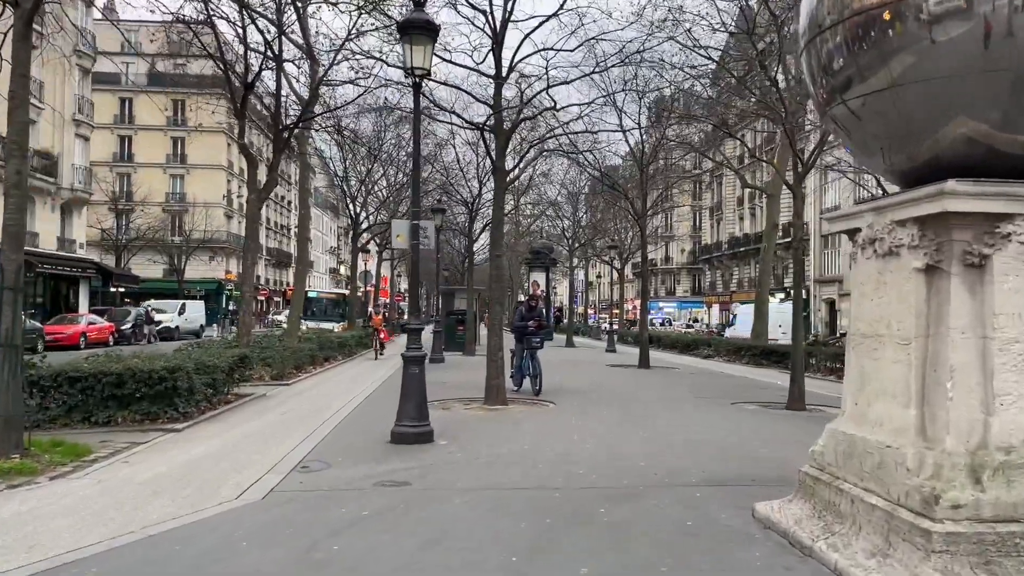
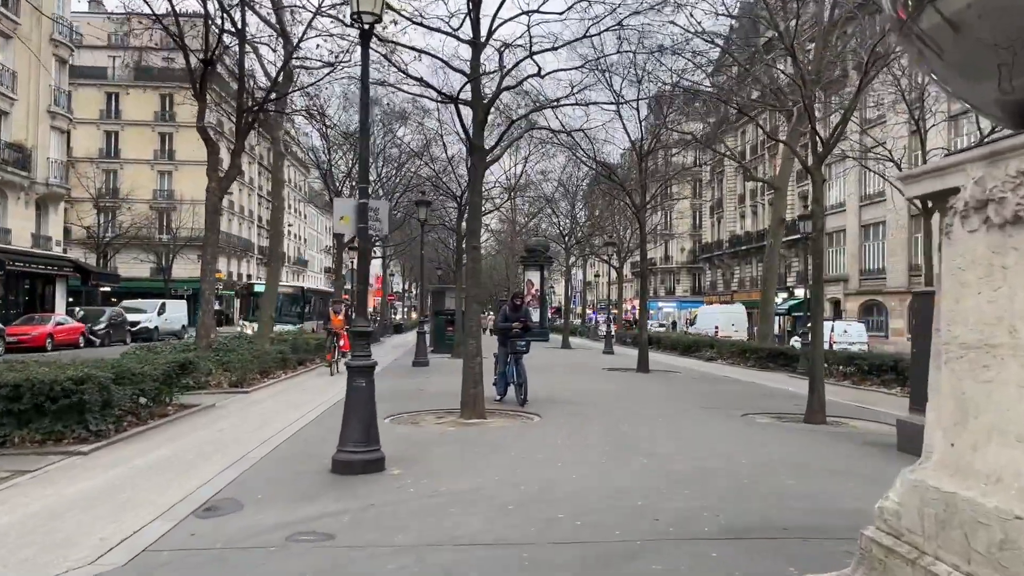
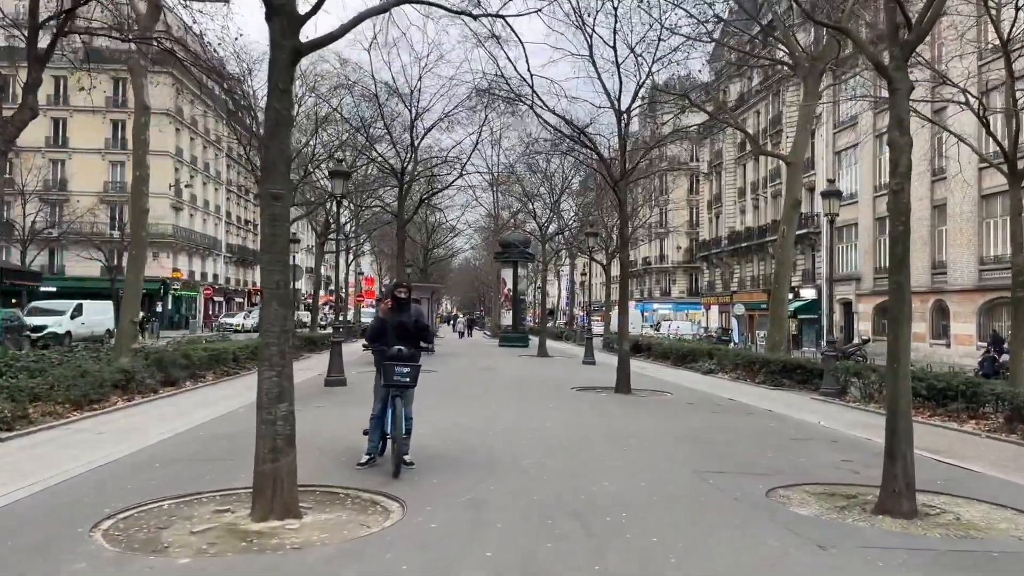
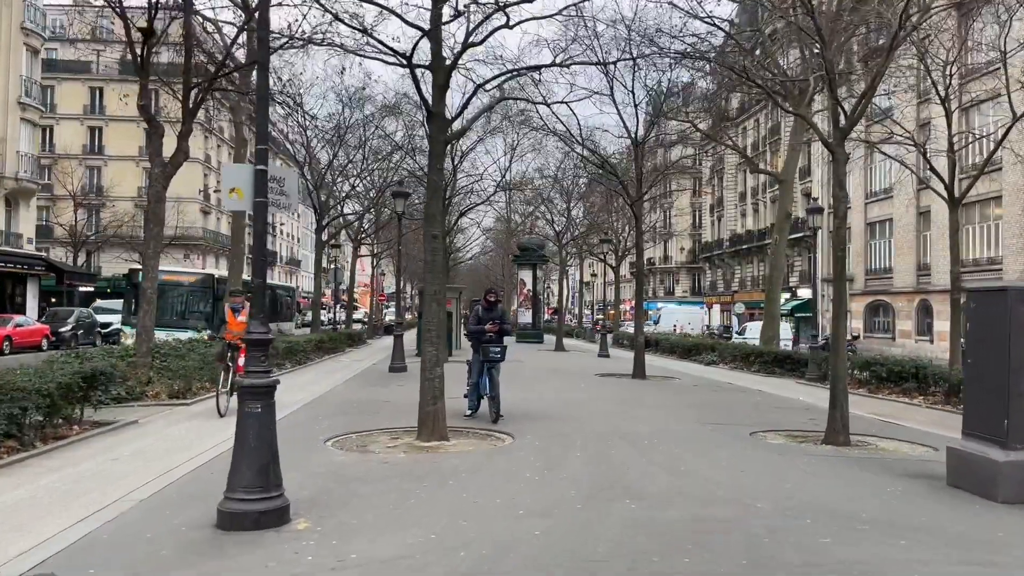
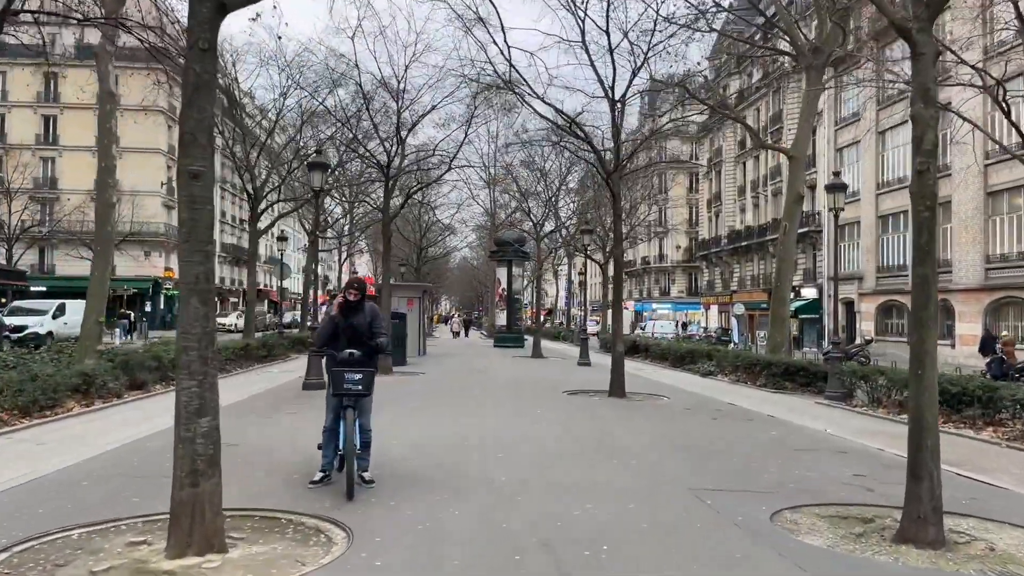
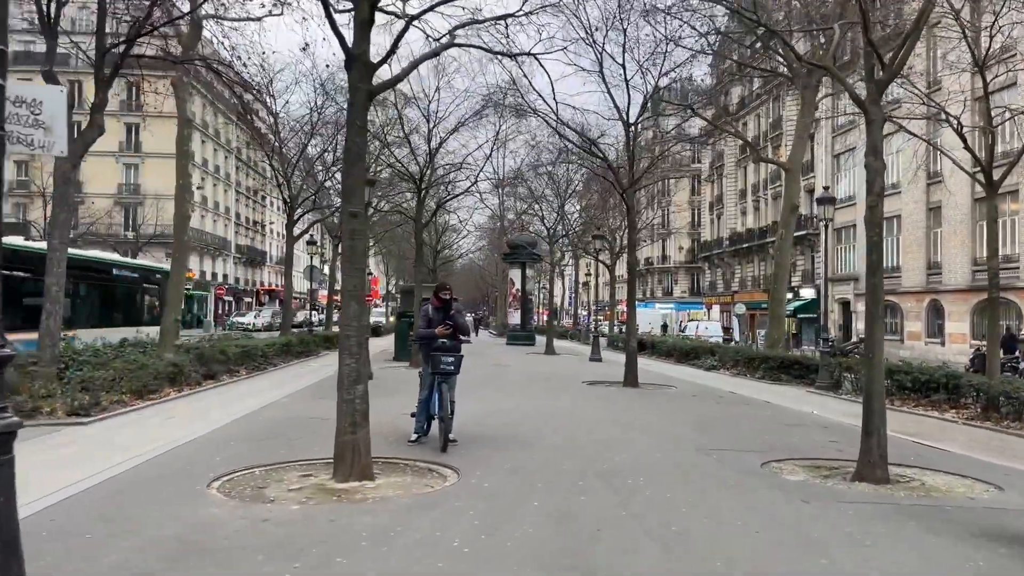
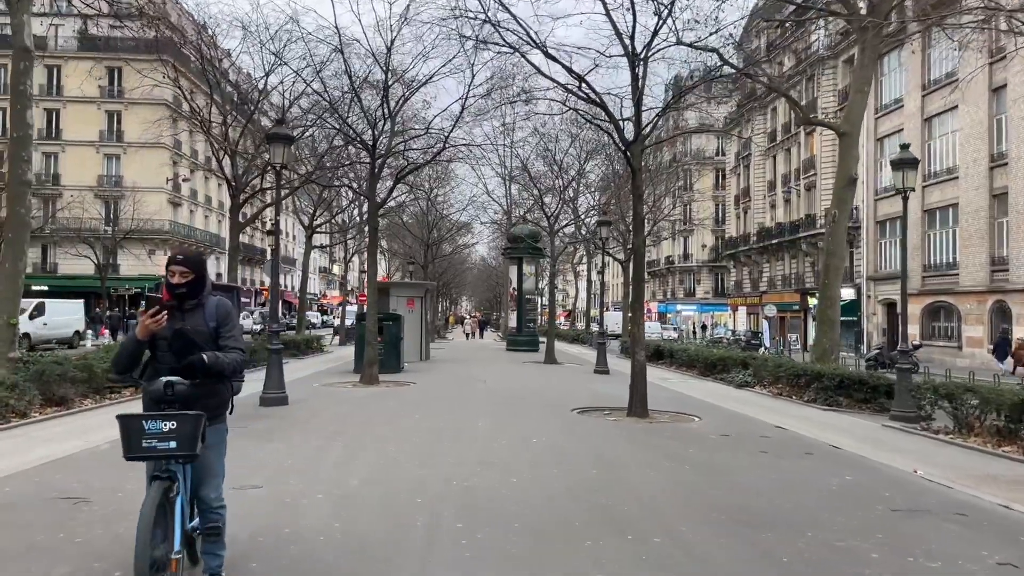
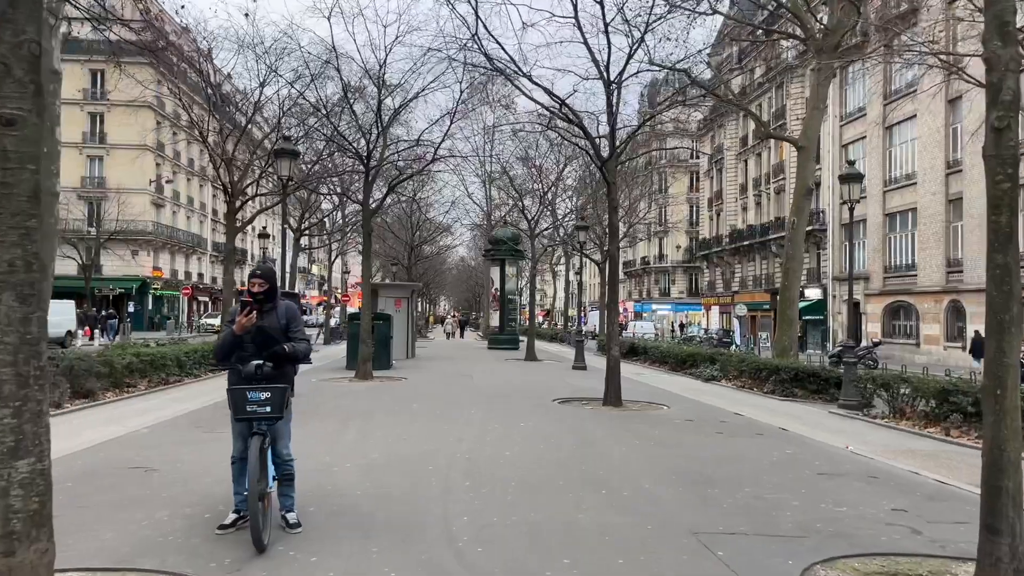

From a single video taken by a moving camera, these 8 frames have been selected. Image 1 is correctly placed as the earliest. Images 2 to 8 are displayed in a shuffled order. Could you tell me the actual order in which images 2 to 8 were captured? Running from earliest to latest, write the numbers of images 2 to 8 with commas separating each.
2, 4, 6, 3, 5, 8, 7
